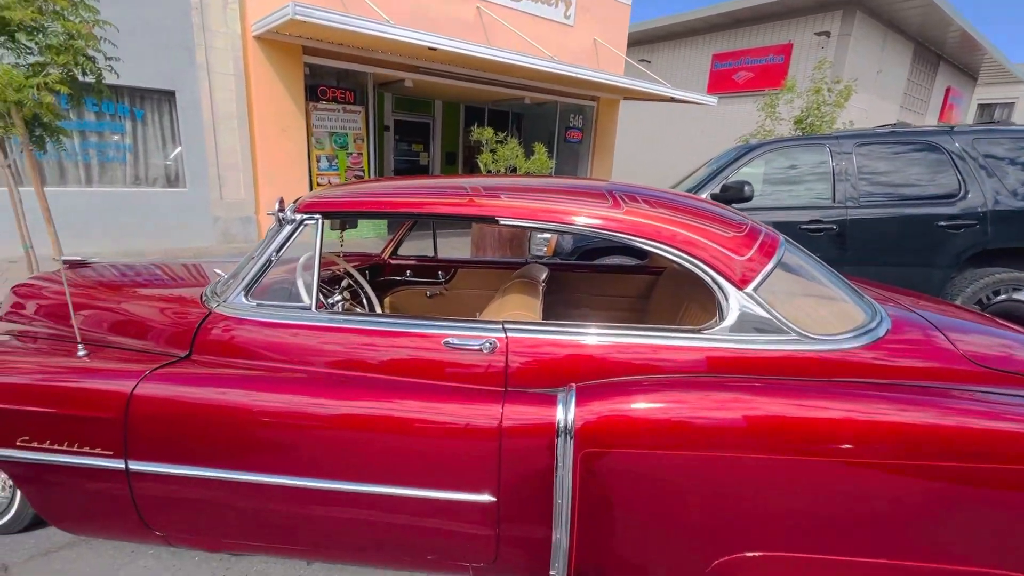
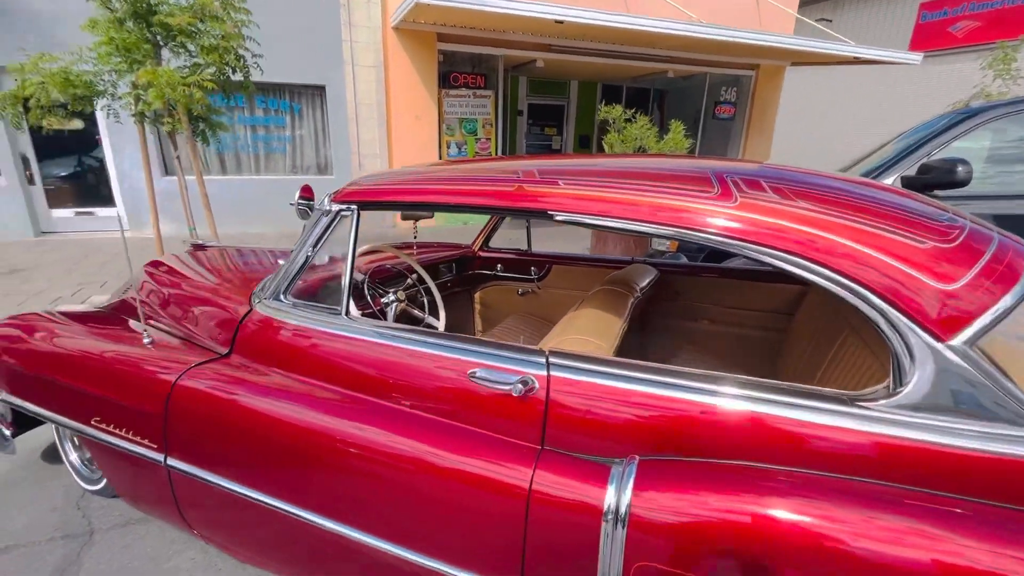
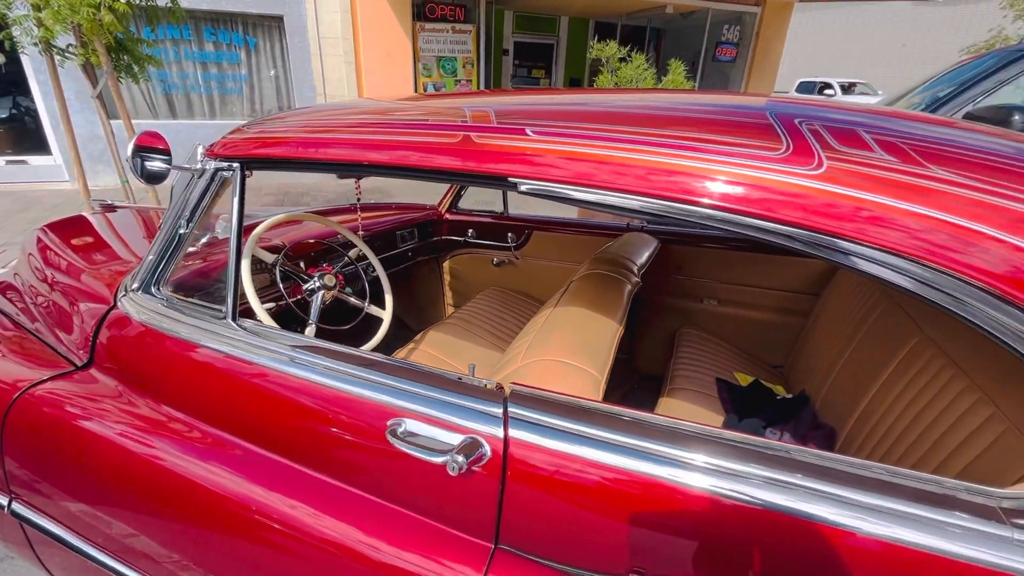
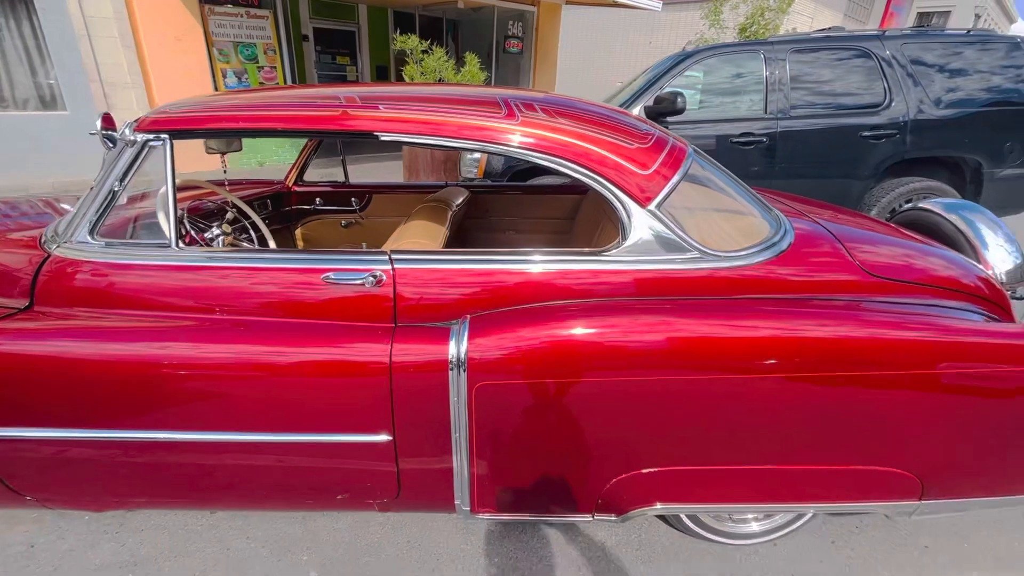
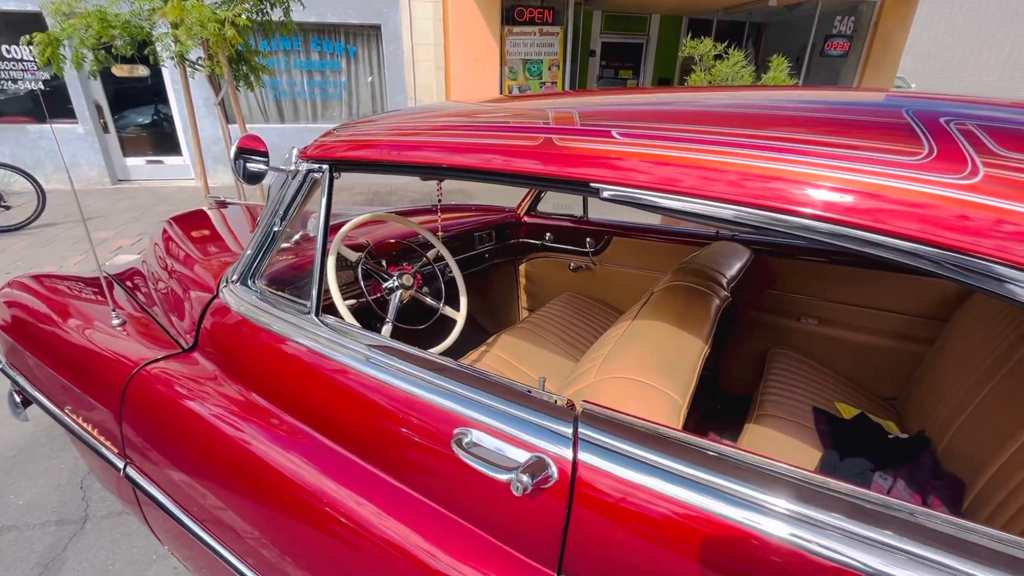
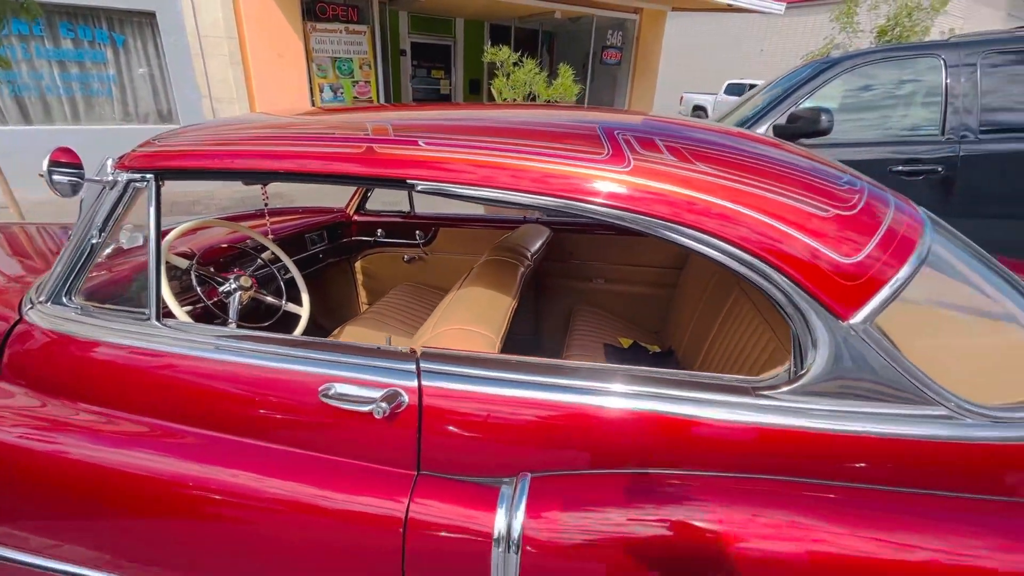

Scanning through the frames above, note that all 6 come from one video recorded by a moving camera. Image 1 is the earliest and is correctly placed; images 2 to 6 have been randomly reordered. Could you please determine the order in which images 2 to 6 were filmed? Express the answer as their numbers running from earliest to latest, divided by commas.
2, 5, 3, 6, 4
